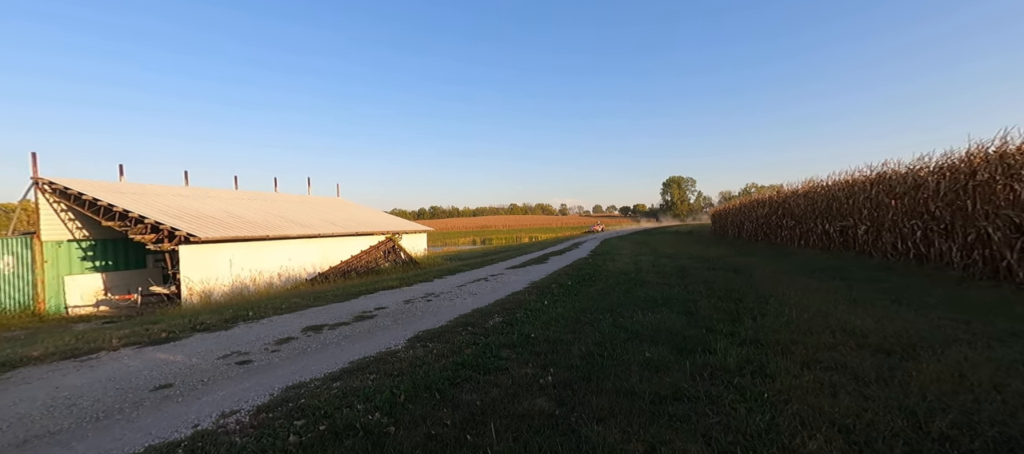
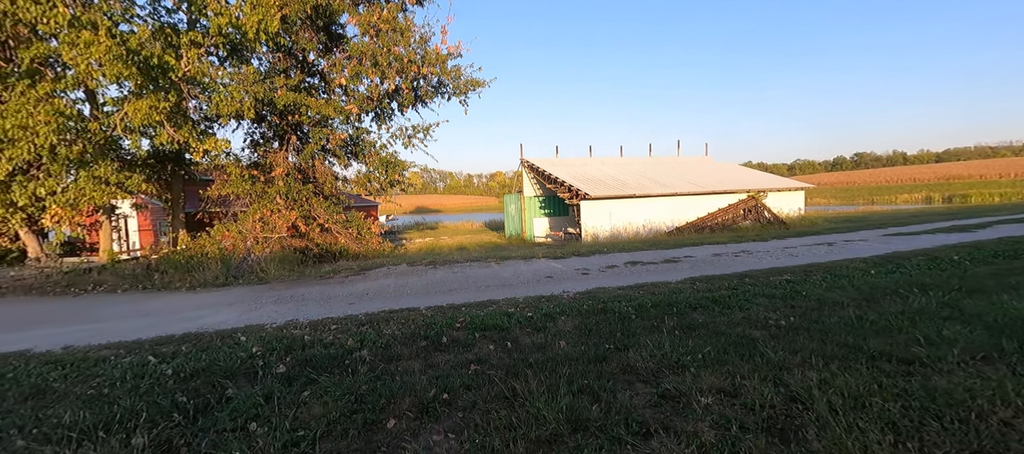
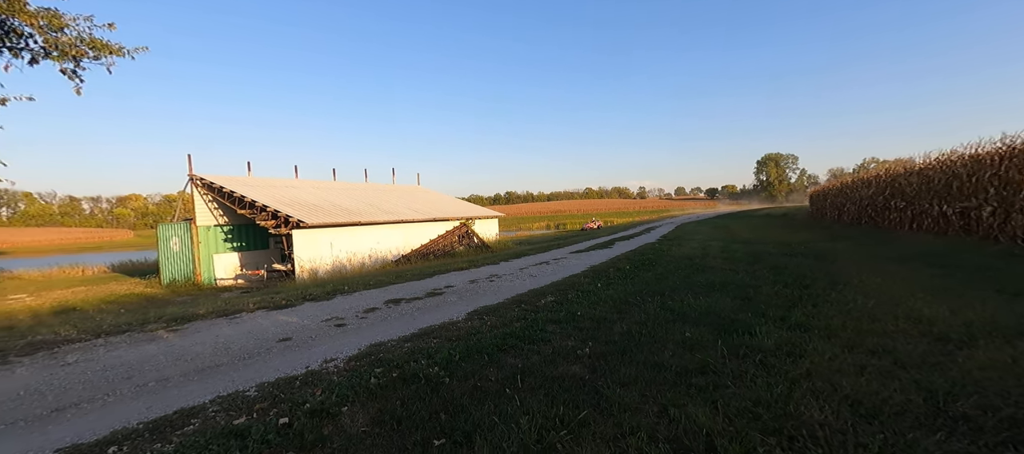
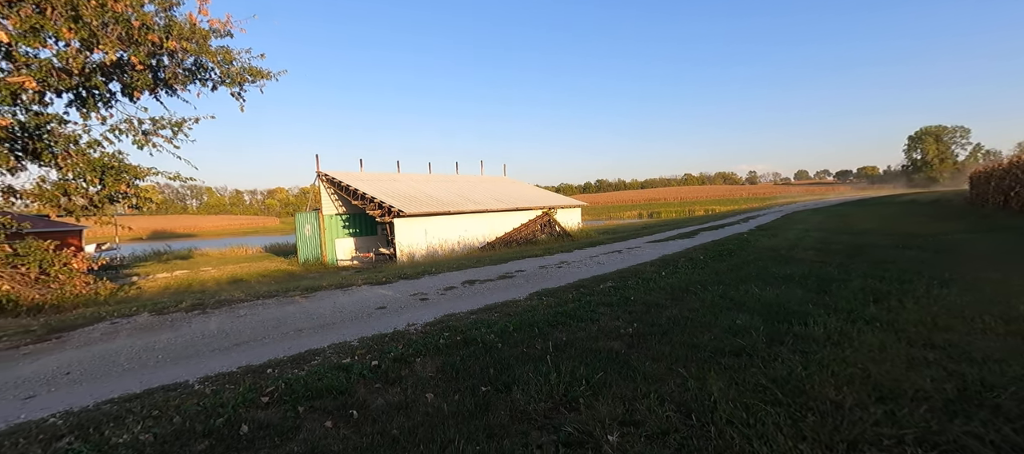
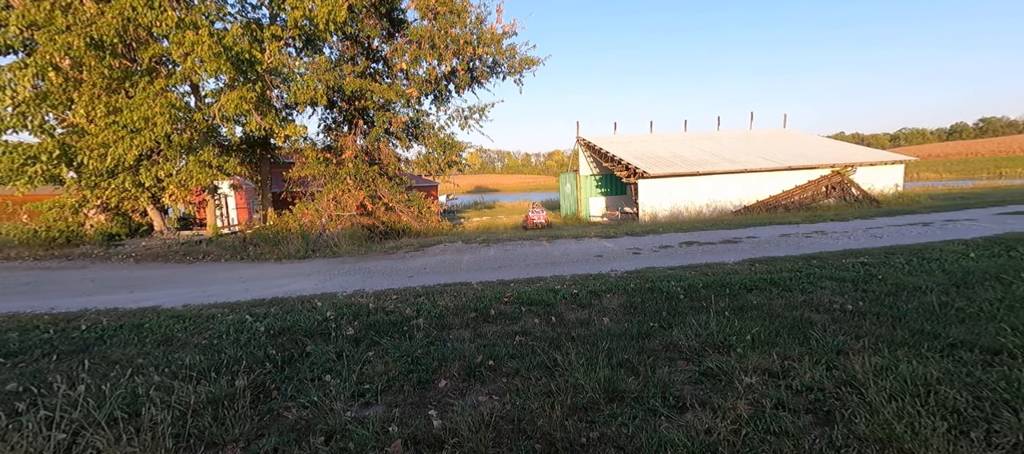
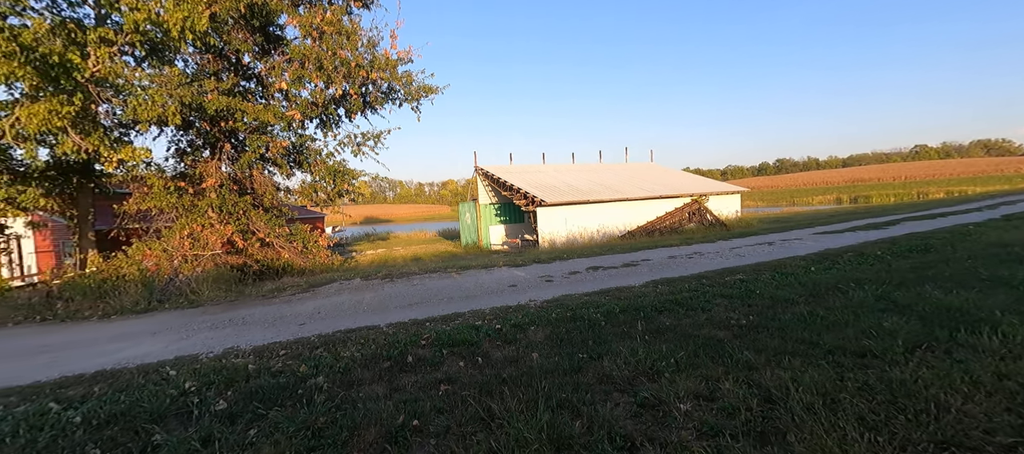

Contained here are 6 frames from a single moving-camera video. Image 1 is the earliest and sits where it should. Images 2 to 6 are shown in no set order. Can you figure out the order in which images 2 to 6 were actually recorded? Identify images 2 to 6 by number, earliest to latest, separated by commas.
3, 4, 6, 2, 5
